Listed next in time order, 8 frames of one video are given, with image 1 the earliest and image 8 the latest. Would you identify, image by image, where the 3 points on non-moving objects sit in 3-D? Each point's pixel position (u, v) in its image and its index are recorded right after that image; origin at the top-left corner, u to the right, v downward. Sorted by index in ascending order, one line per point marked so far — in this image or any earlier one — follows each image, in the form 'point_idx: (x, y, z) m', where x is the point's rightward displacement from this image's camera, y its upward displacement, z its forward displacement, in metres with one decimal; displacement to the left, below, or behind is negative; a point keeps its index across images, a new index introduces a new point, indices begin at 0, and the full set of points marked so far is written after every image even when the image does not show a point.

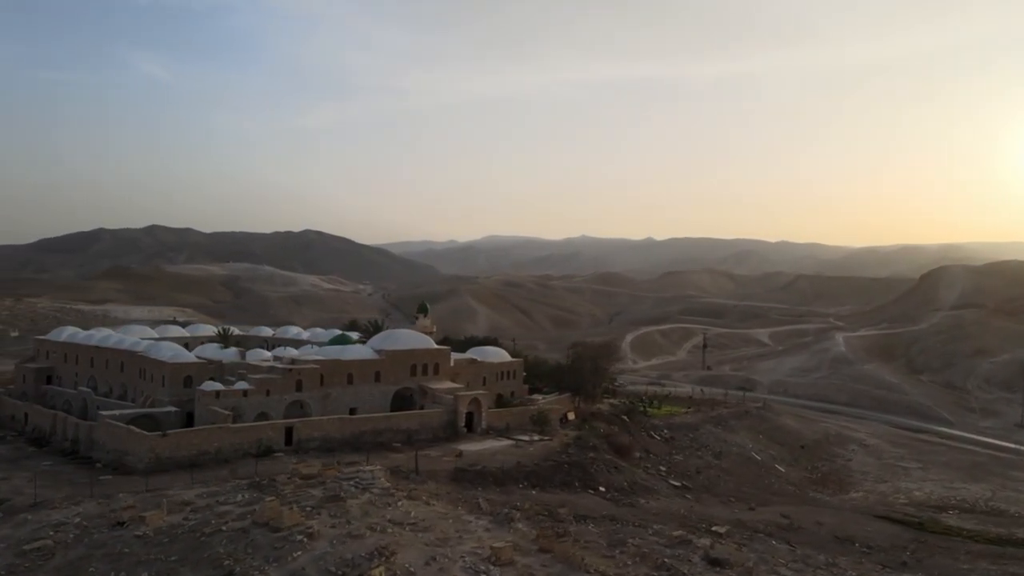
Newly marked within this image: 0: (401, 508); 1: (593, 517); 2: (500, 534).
0: (-2.1, -4.1, +14.9) m
1: (+1.9, -5.4, +18.8) m
2: (-0.2, -4.7, +15.3) m
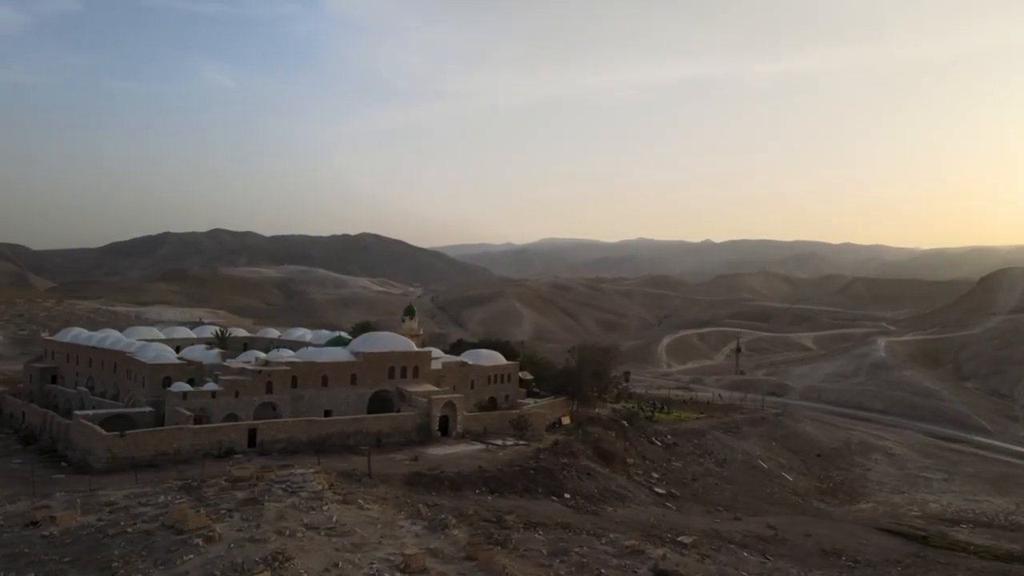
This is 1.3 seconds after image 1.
0: (-3.5, -4.1, +14.7) m
1: (+0.7, -5.4, +18.3) m
2: (-1.6, -4.7, +15.0) m
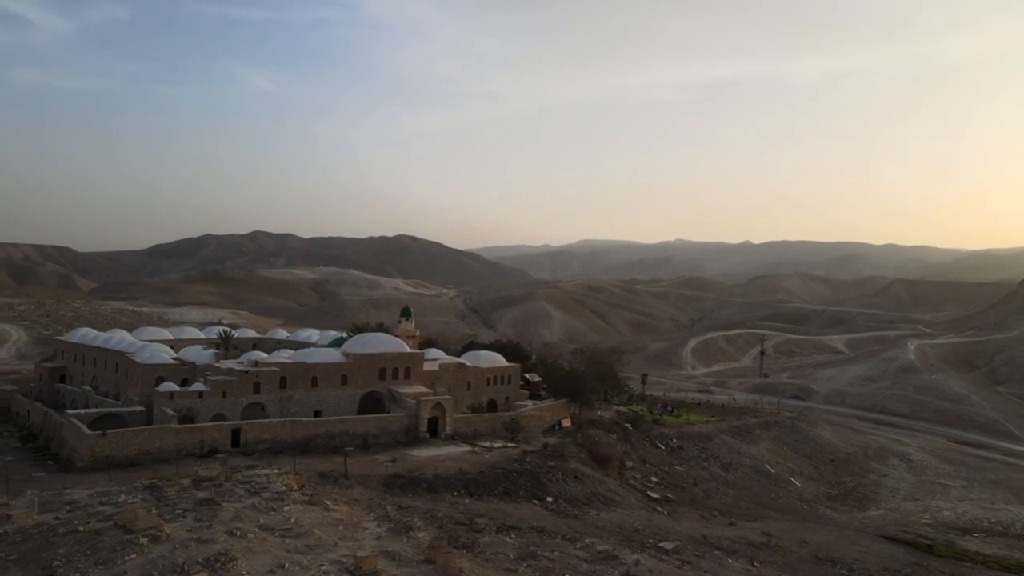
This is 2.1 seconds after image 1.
0: (-4.2, -4.1, +14.7) m
1: (+0.1, -5.4, +18.1) m
2: (-2.3, -4.8, +14.9) m
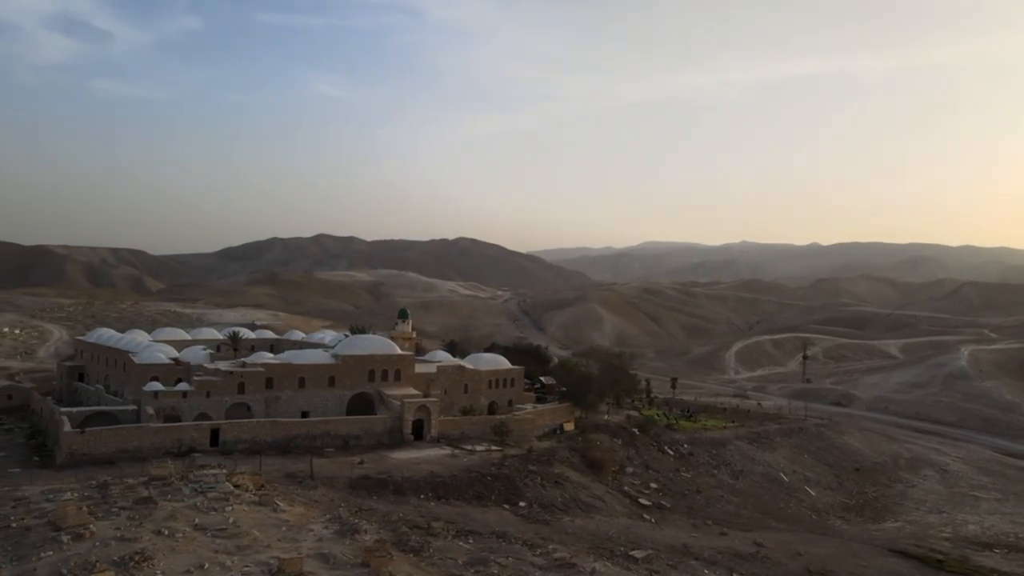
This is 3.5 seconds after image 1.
0: (-5.3, -4.2, +14.8) m
1: (-0.8, -5.5, +17.9) m
2: (-3.4, -4.8, +14.9) m
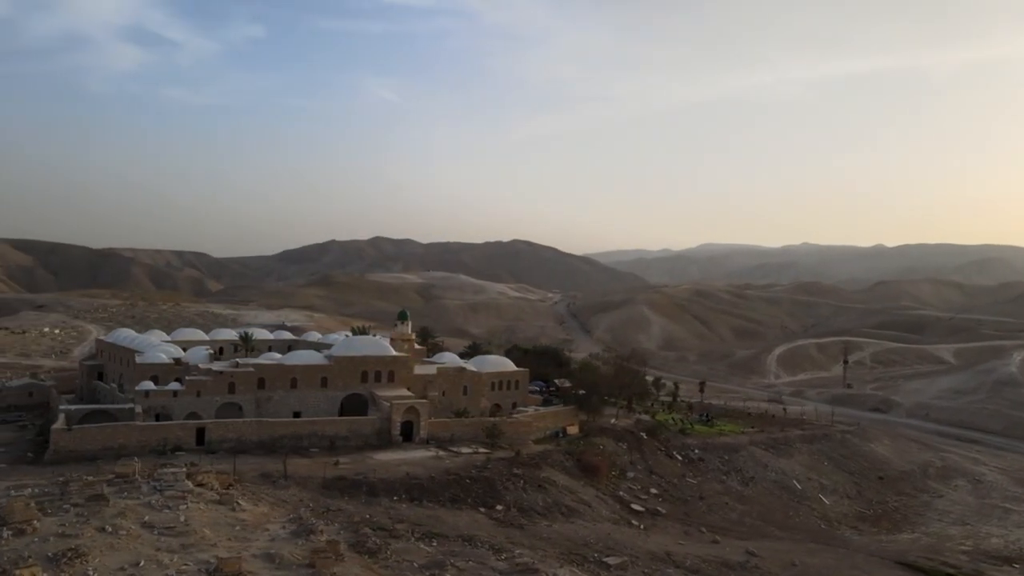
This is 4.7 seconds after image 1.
0: (-6.3, -4.2, +15.0) m
1: (-1.5, -5.5, +17.8) m
2: (-4.3, -4.8, +14.9) m
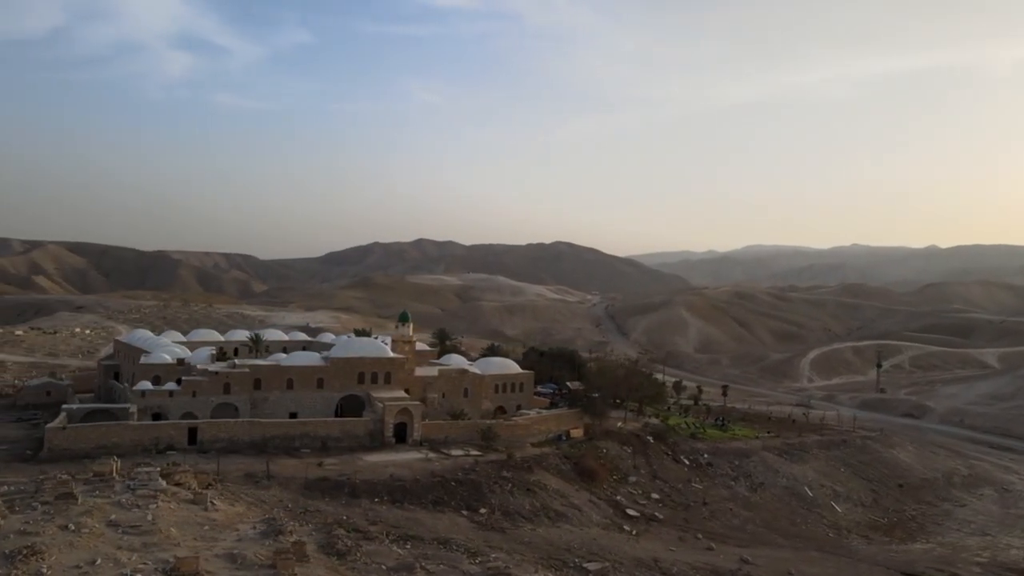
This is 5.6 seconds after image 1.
0: (-6.9, -4.2, +15.2) m
1: (-2.1, -5.6, +17.7) m
2: (-5.0, -4.8, +15.0) m
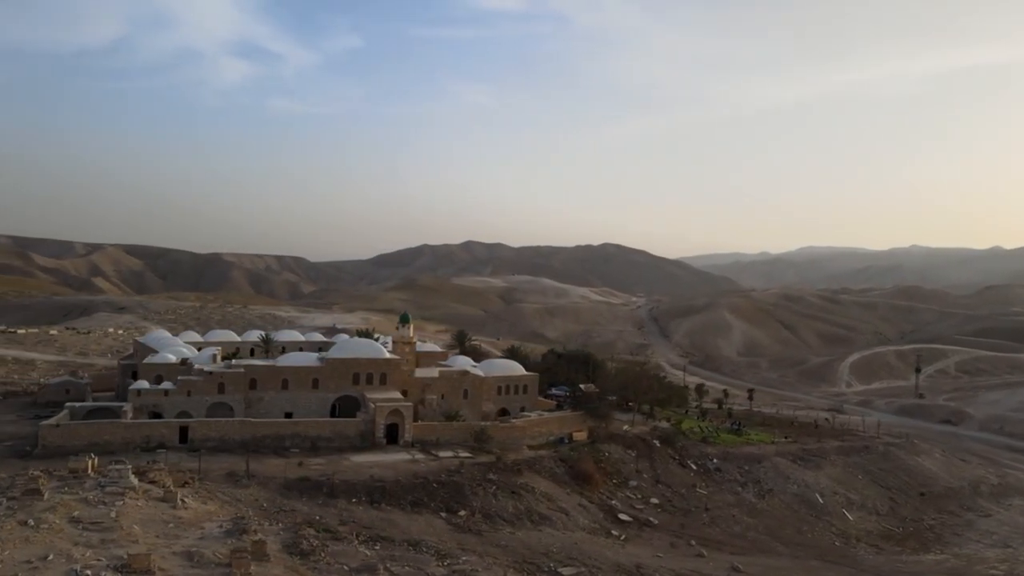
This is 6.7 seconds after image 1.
0: (-7.7, -4.2, +15.4) m
1: (-2.7, -5.6, +17.7) m
2: (-5.8, -4.8, +15.2) m
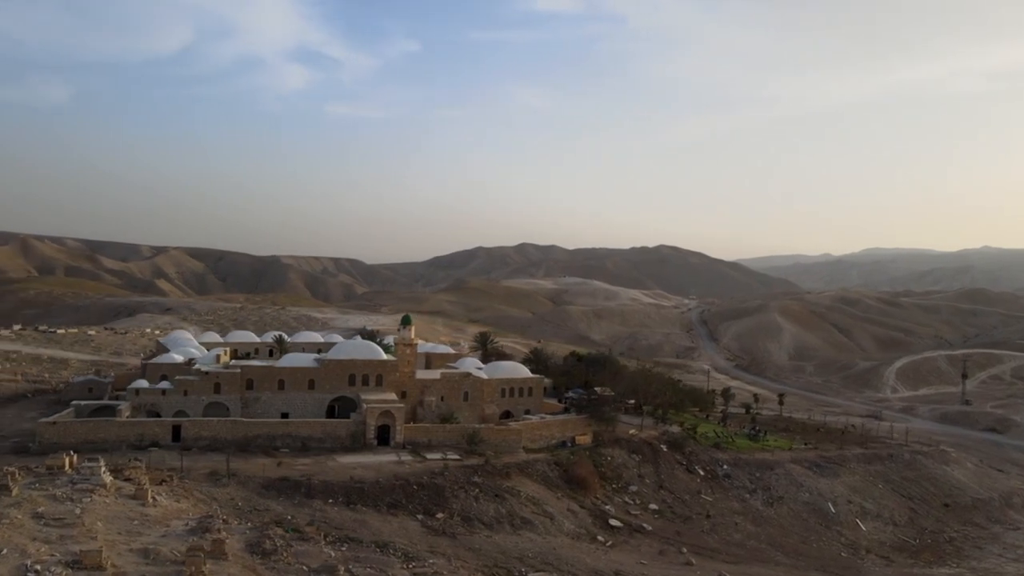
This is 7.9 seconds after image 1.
0: (-8.6, -4.3, +15.8) m
1: (-3.4, -5.6, +17.8) m
2: (-6.7, -4.9, +15.5) m
